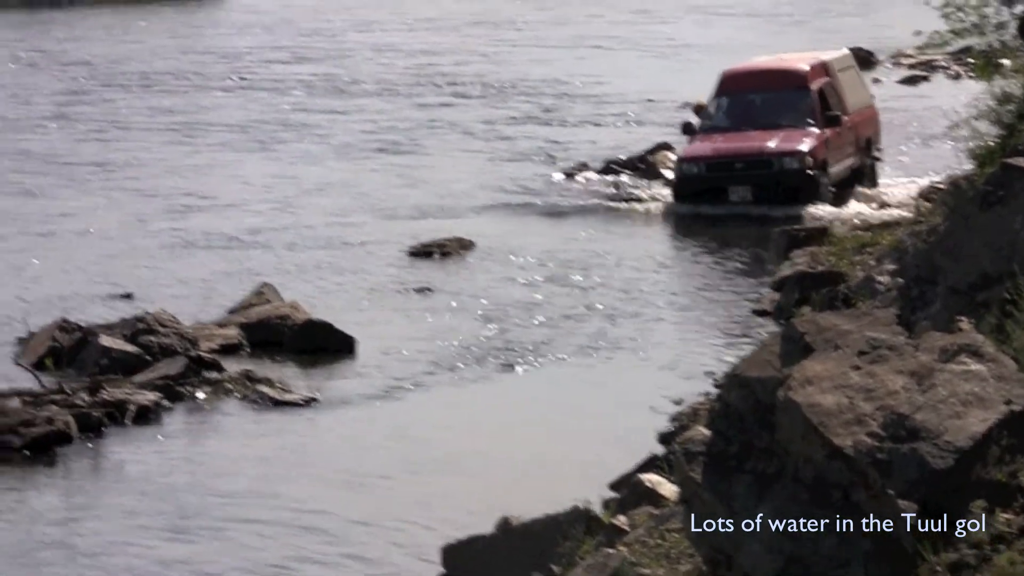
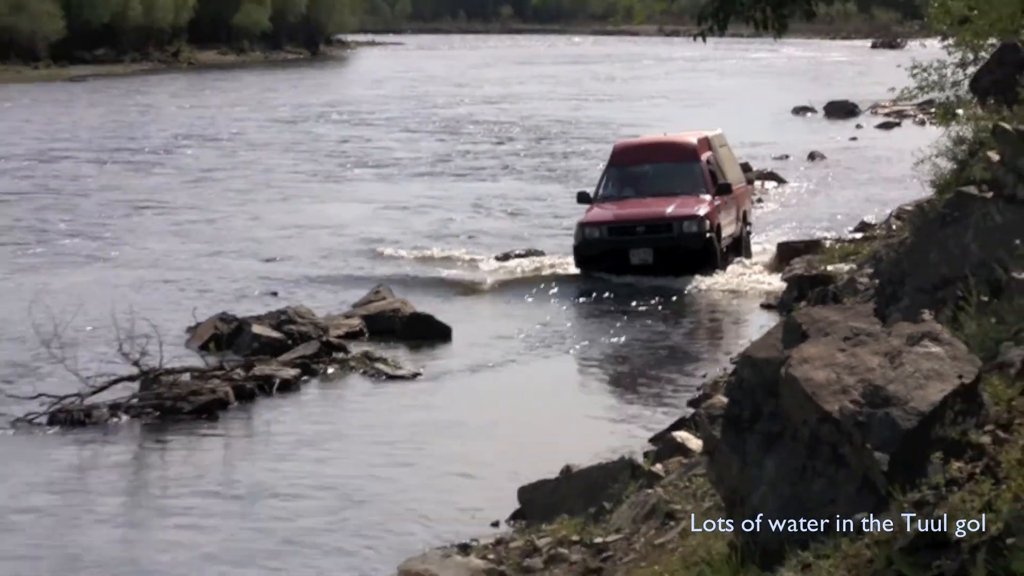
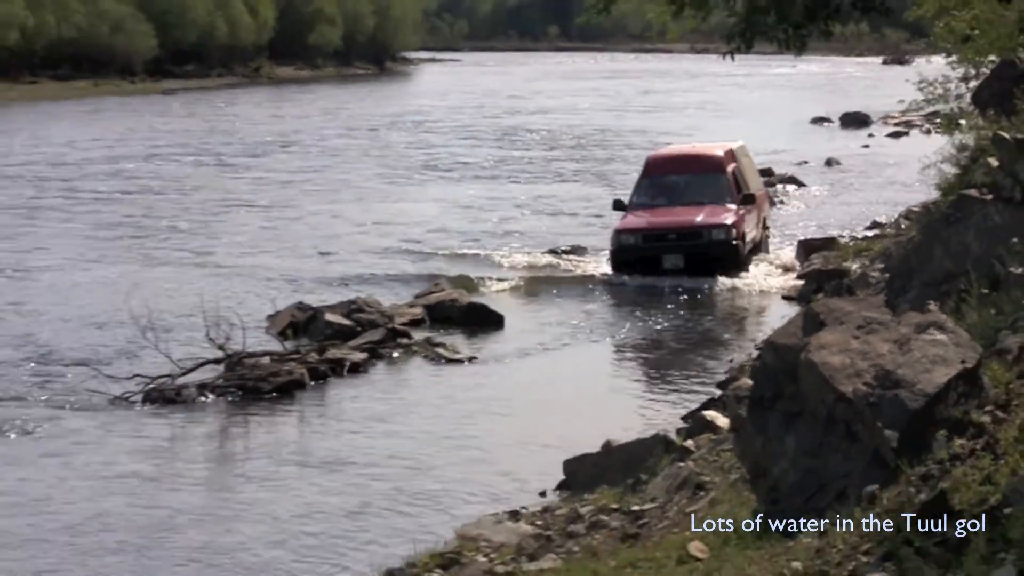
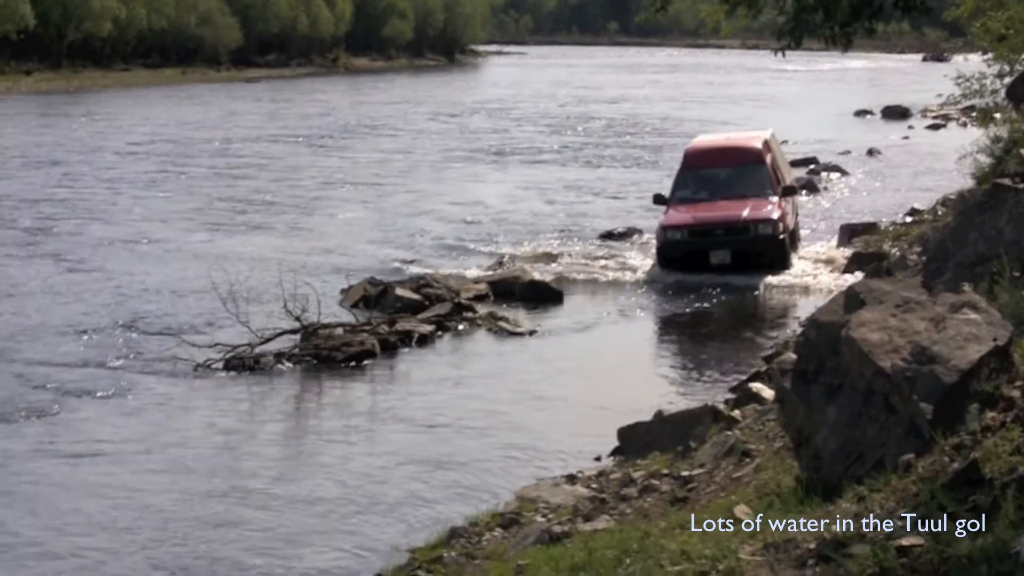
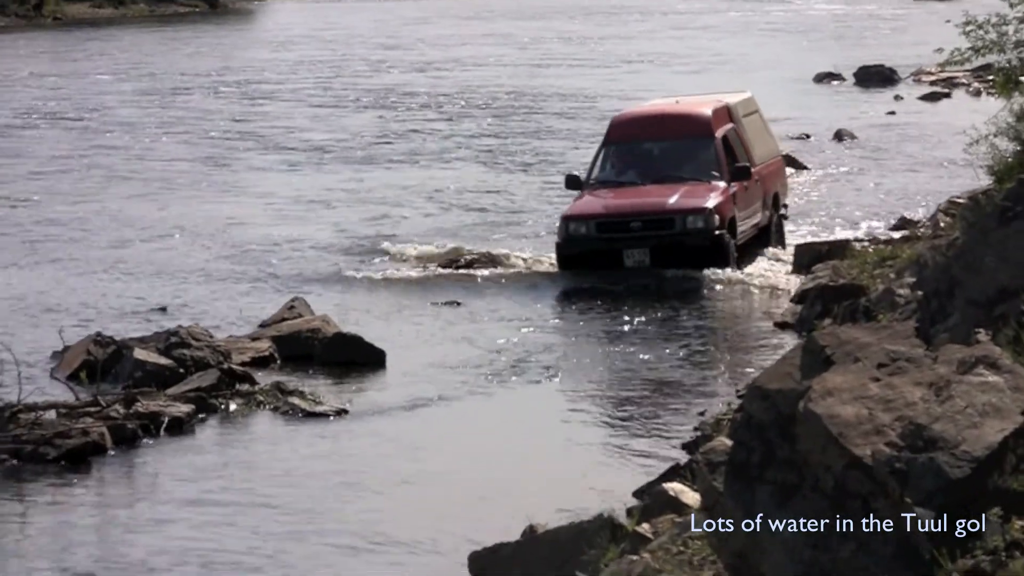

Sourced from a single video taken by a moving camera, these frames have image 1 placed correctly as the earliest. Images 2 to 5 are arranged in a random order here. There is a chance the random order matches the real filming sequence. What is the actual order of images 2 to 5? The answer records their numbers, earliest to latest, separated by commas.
5, 2, 3, 4
